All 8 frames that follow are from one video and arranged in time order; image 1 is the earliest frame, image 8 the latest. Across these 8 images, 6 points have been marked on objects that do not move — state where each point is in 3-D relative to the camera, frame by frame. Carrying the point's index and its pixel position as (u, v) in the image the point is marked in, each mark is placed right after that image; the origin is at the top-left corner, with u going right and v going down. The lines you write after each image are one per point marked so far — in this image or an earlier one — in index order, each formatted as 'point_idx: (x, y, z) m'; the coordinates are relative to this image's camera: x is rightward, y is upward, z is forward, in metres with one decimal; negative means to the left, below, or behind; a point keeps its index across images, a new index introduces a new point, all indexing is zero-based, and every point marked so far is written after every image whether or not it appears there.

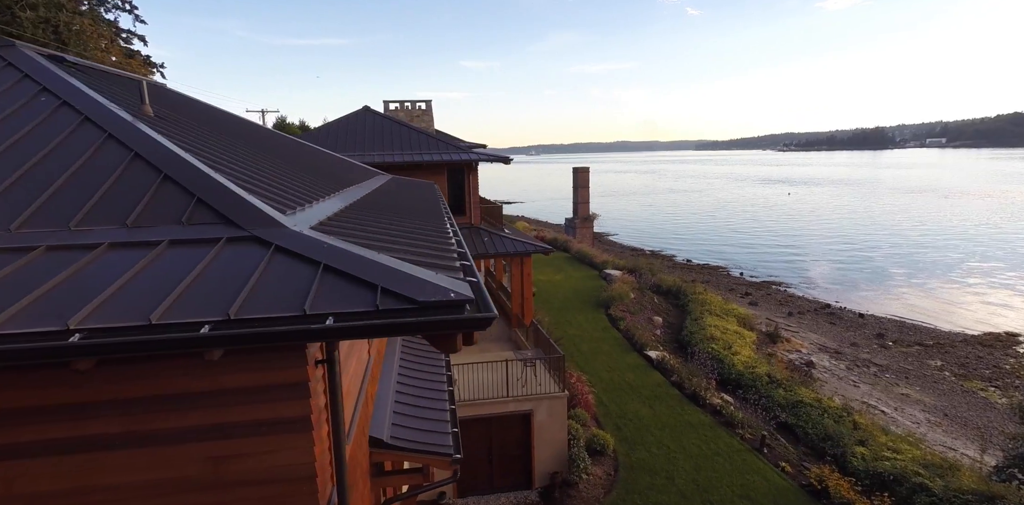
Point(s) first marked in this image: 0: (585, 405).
0: (+1.8, -3.7, +12.9) m
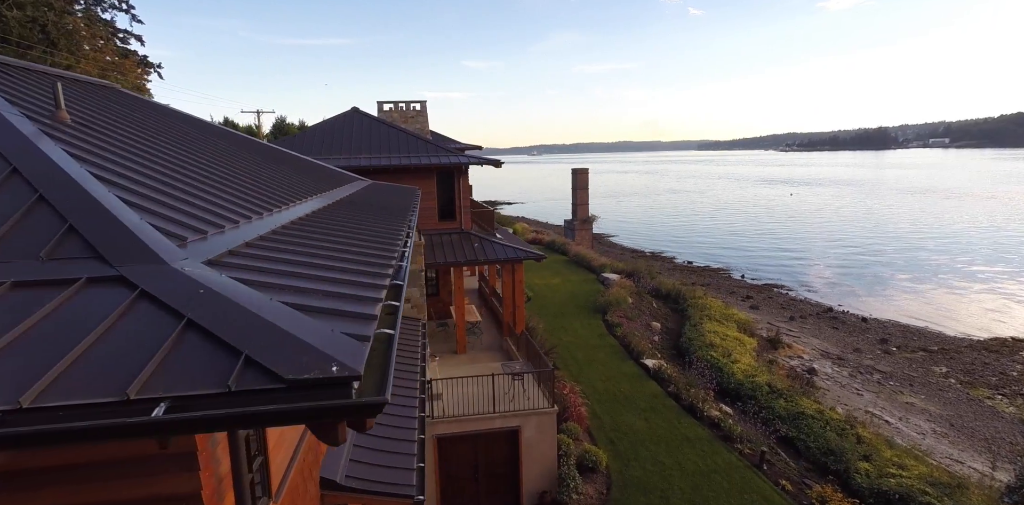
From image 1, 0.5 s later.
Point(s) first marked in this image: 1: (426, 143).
0: (+1.5, -3.9, +12.5) m
1: (-2.5, +3.1, +15.0) m
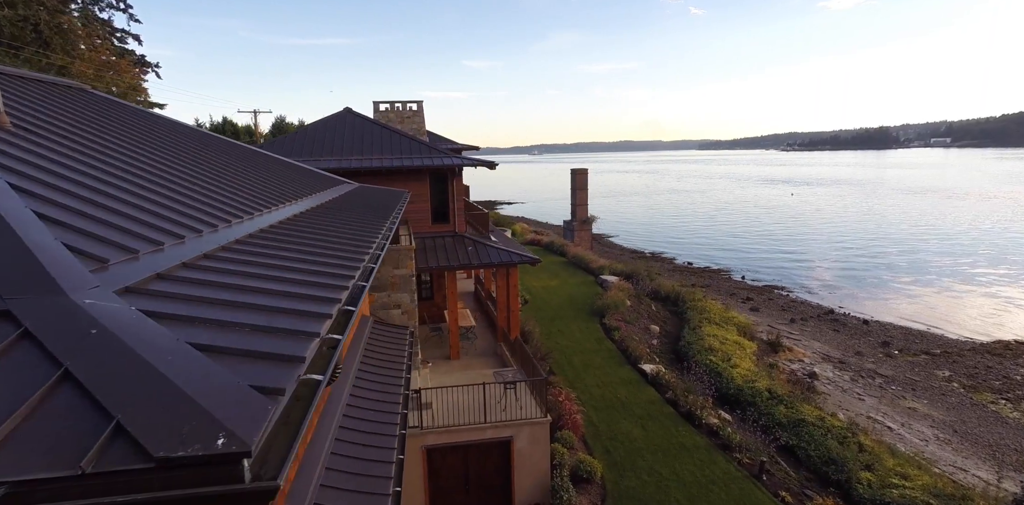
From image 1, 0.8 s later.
0: (+1.4, -4.0, +12.2) m
1: (-2.6, +3.0, +14.7) m
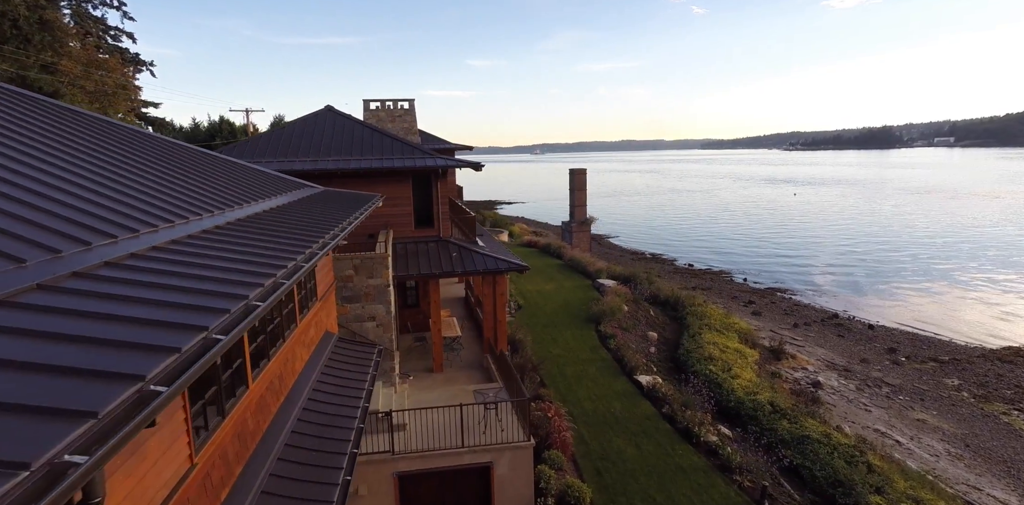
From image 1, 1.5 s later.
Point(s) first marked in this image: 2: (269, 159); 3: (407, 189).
0: (+1.1, -4.1, +11.4) m
1: (-2.9, +2.8, +13.9) m
2: (-5.9, +2.3, +13.0) m
3: (-2.6, +1.6, +13.3) m
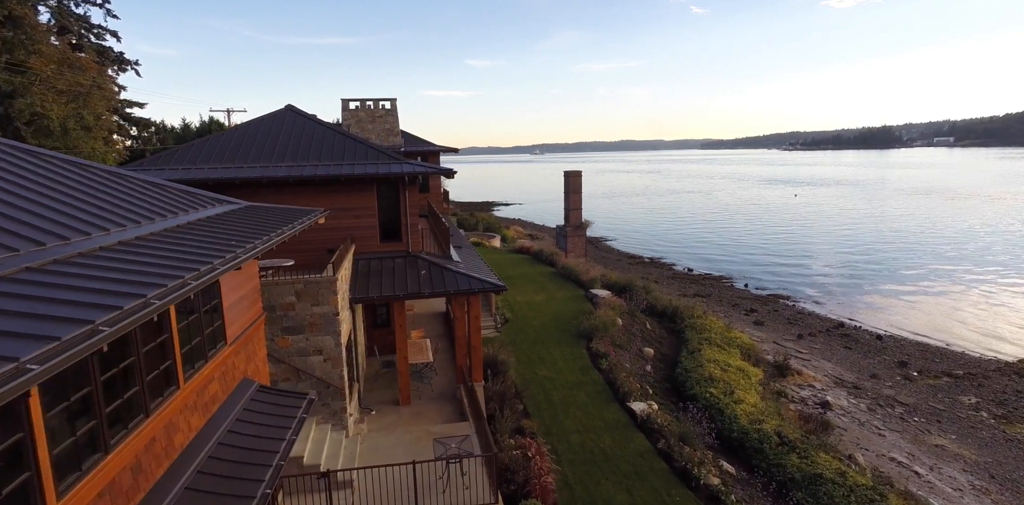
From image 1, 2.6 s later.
0: (+0.6, -4.5, +10.0) m
1: (-3.4, +2.5, +12.5) m
2: (-6.4, +1.9, +11.5) m
3: (-3.1, +1.2, +11.9) m
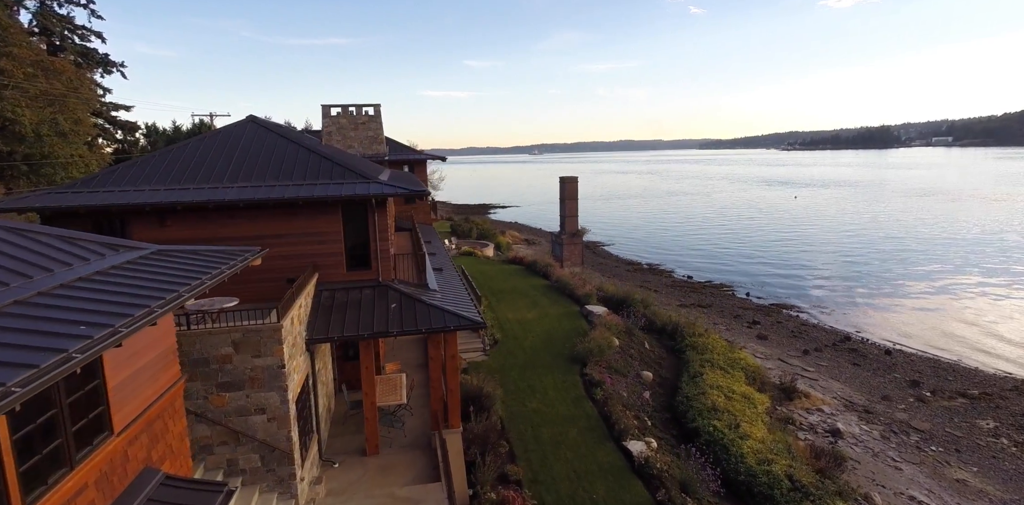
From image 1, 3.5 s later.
0: (+0.2, -5.1, +8.7) m
1: (-3.8, +1.9, +11.2) m
2: (-6.8, +1.3, +10.3) m
3: (-3.5, +0.6, +10.6) m
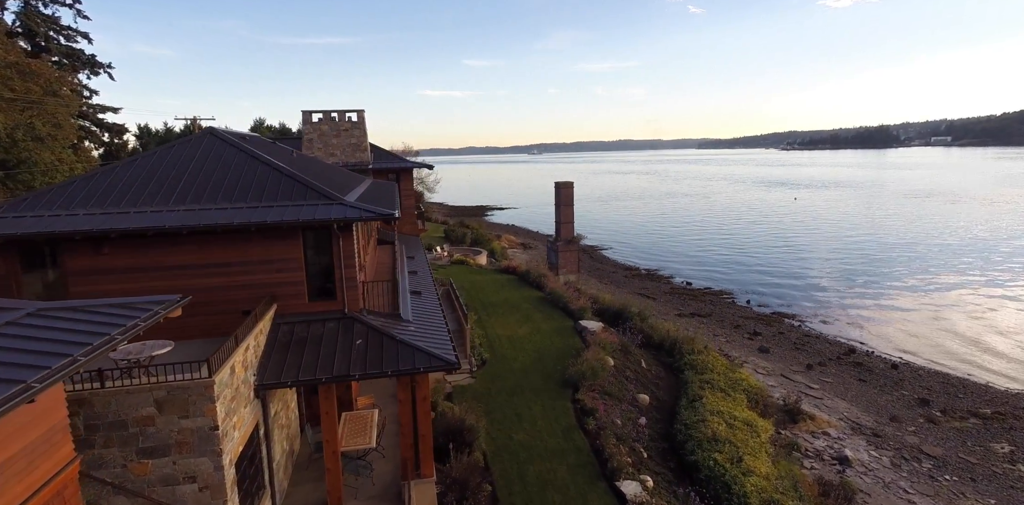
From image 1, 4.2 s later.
0: (-0.2, -5.6, +7.7) m
1: (-4.2, +1.4, +10.2) m
2: (-7.2, +0.8, +9.2) m
3: (-3.9, +0.1, +9.6) m
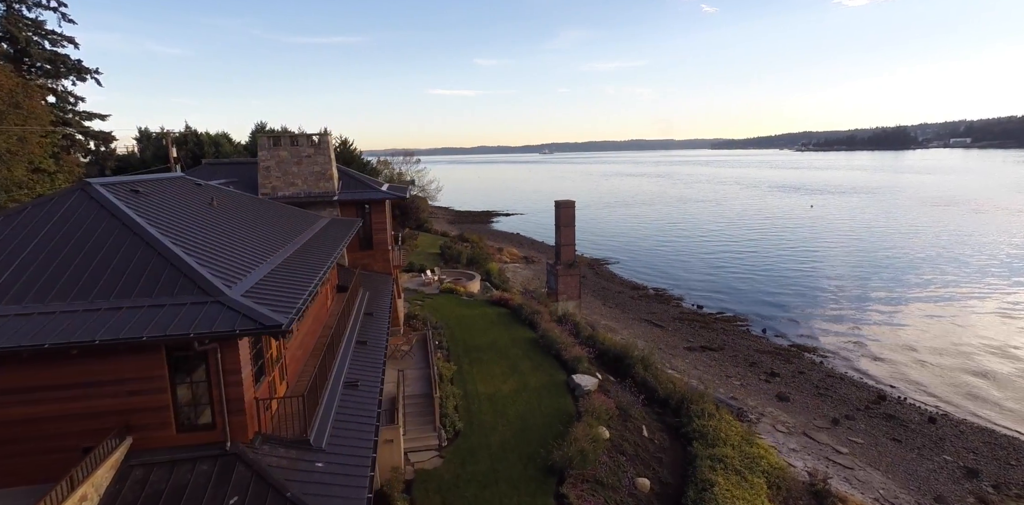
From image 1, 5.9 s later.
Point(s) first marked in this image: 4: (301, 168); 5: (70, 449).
0: (-1.0, -7.1, +5.1) m
1: (-4.9, -0.1, +7.6) m
2: (-8.0, -0.7, +6.7) m
3: (-4.6, -1.4, +7.0) m
4: (-7.0, +2.8, +18.1) m
5: (-5.7, -2.5, +6.9) m
